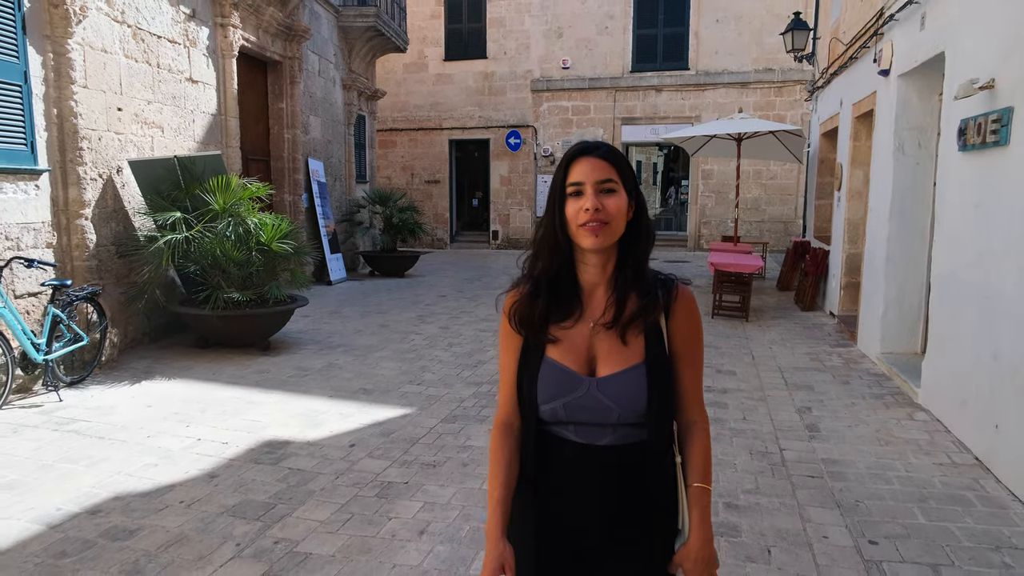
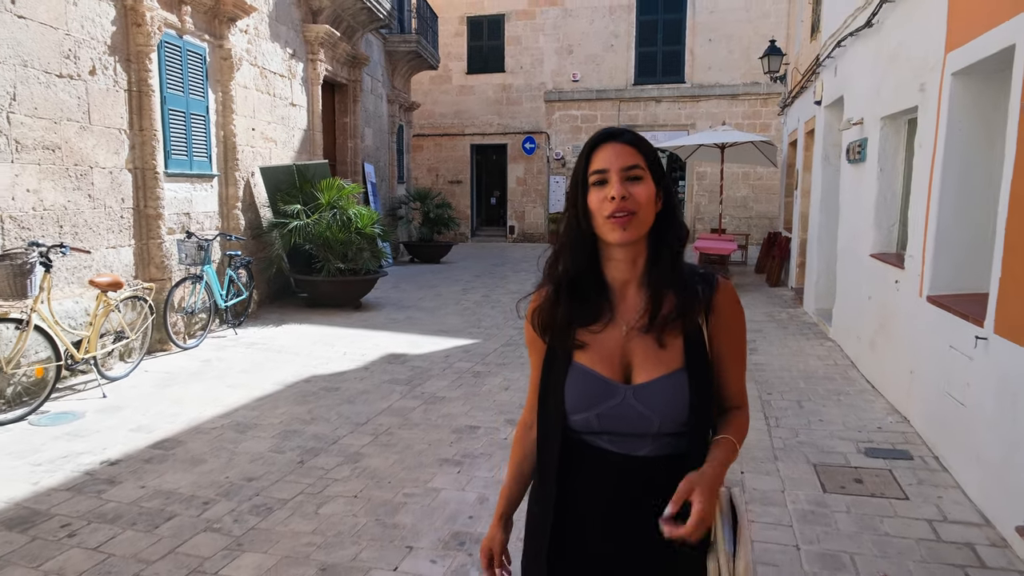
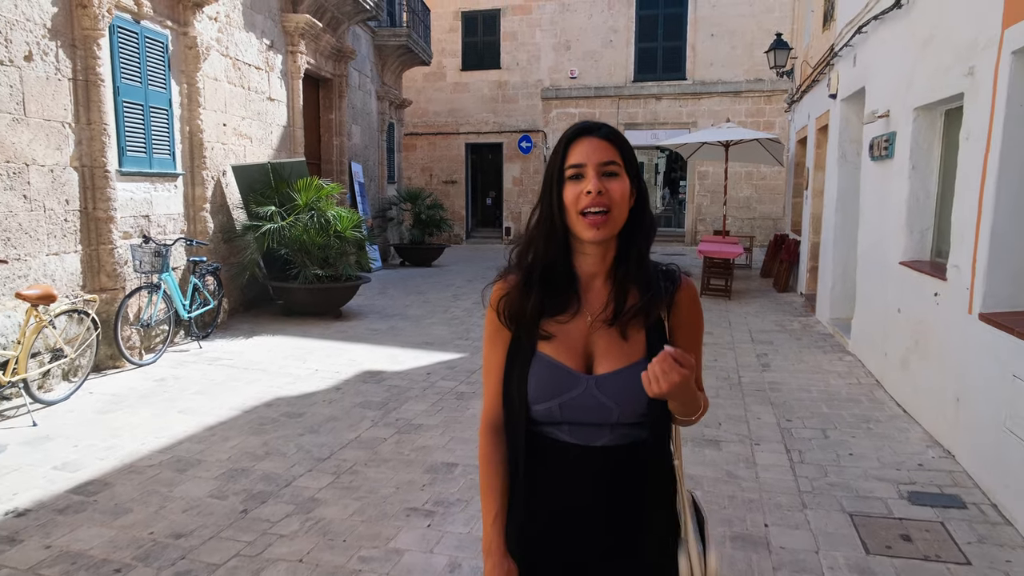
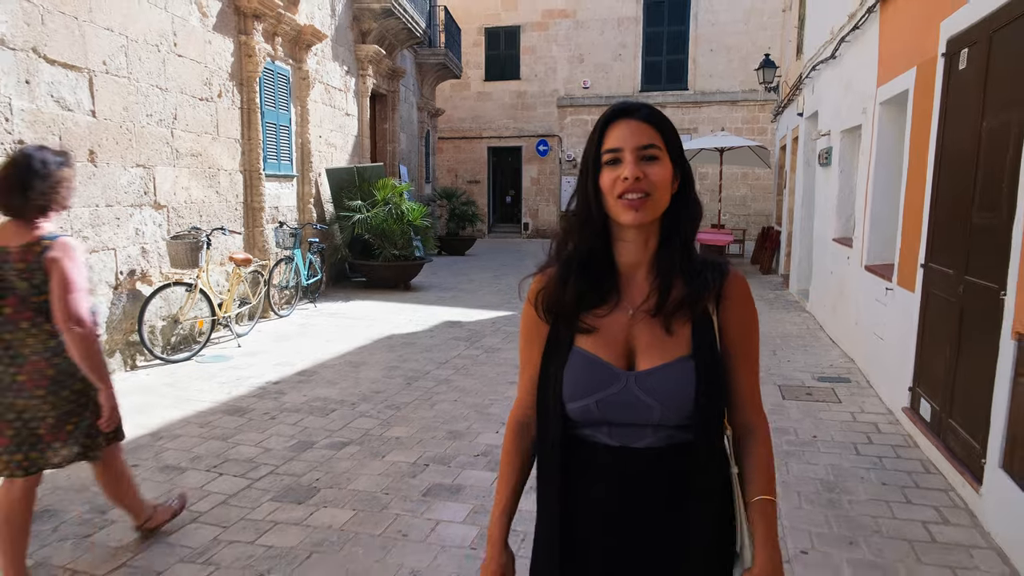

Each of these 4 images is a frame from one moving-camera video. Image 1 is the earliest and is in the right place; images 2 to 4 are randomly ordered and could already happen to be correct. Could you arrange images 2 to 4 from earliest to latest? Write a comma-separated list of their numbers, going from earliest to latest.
3, 2, 4
